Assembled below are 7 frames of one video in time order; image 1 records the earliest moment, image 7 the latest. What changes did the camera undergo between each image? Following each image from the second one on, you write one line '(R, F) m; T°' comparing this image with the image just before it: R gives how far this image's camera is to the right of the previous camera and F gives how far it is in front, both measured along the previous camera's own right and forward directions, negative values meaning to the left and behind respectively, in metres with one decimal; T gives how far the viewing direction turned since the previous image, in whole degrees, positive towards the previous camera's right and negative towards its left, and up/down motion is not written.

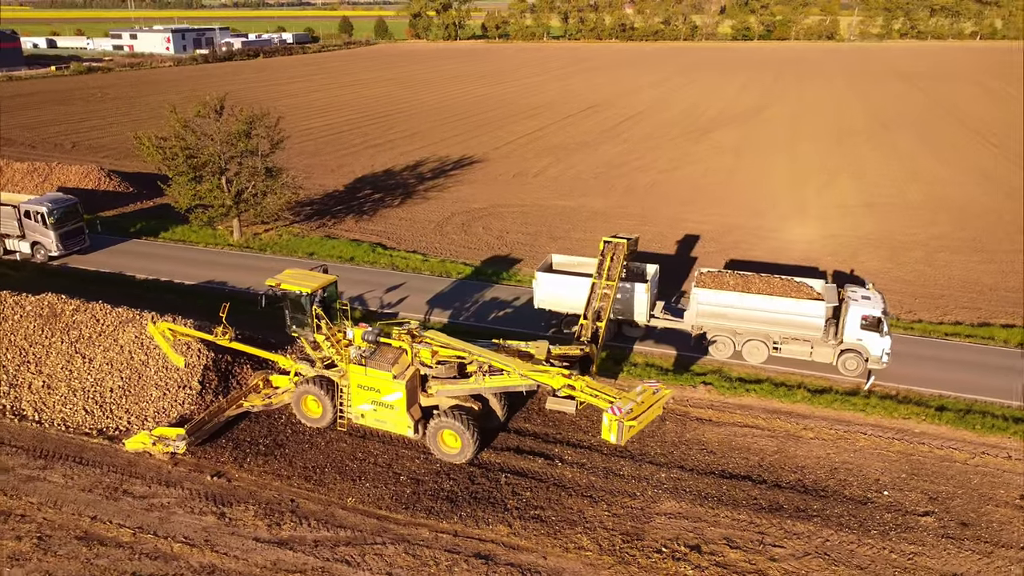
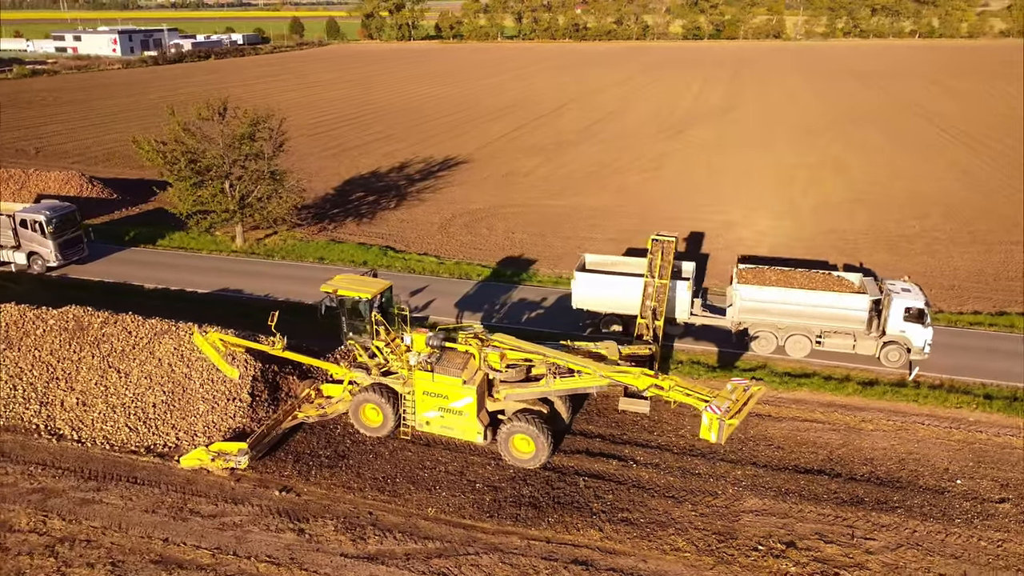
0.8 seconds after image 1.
(-1.9, +0.3) m; +4°
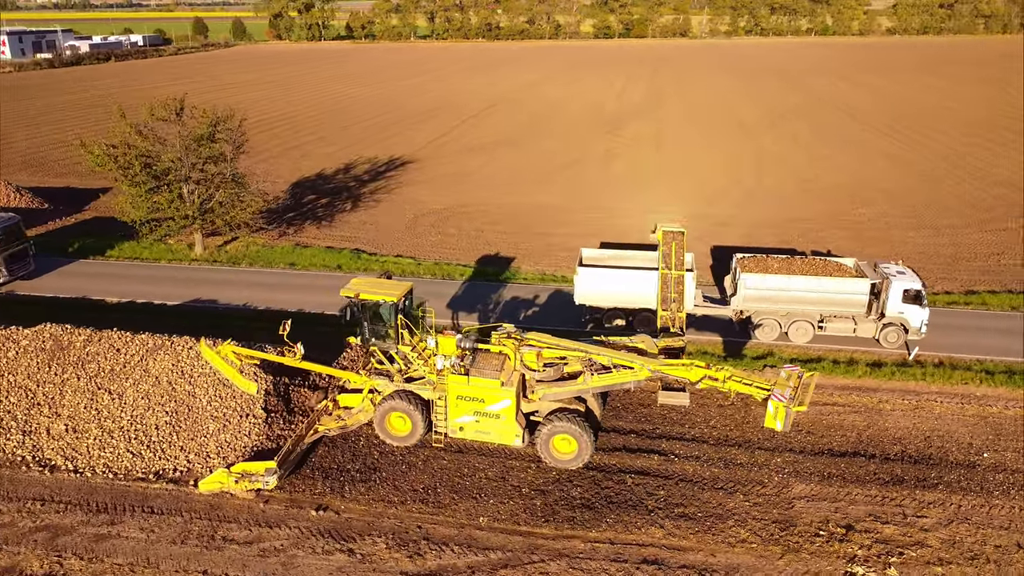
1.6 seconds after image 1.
(-1.8, +0.5) m; +6°
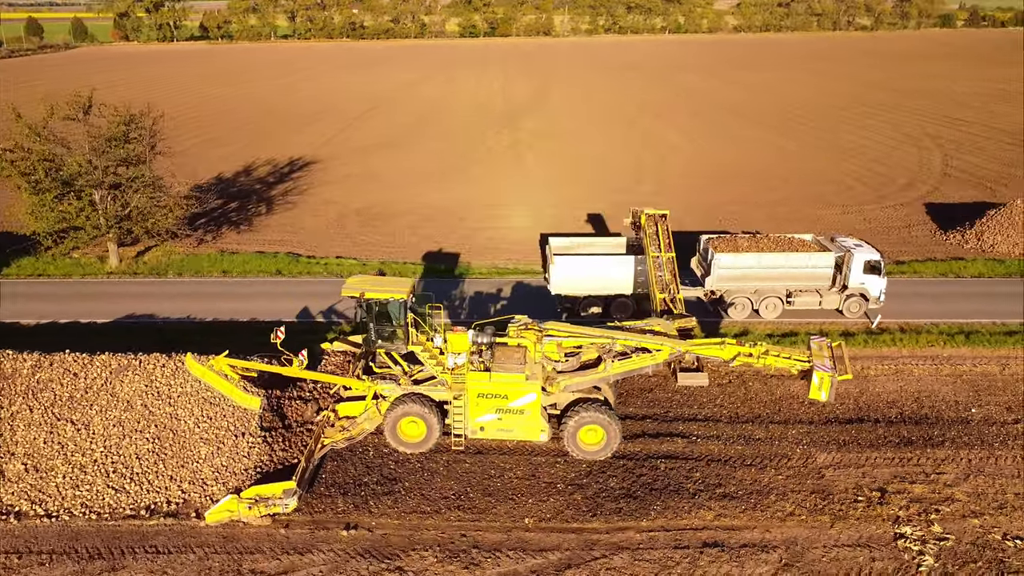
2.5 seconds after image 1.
(-2.1, +0.7) m; +9°
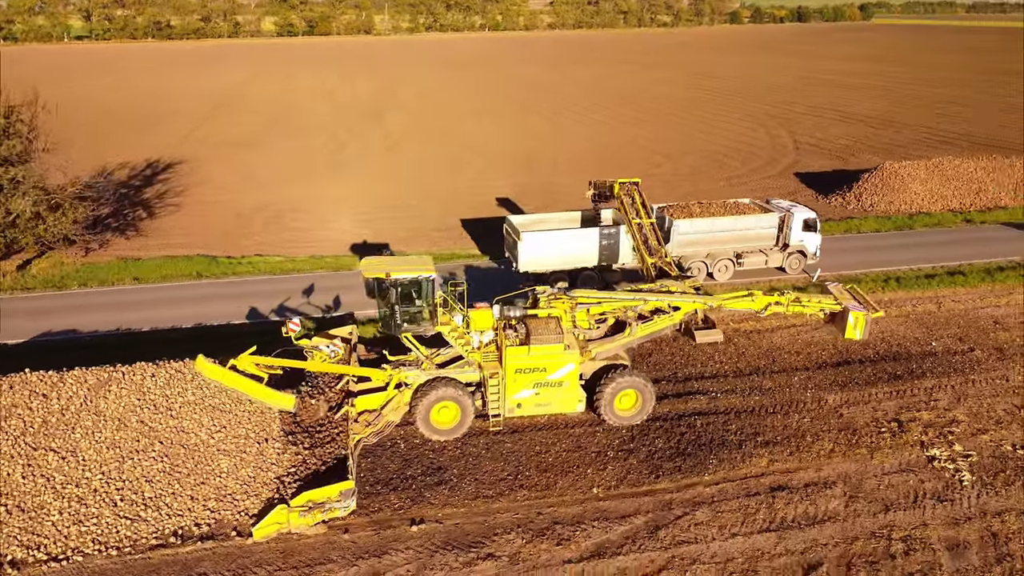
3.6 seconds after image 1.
(-2.8, +0.7) m; +12°
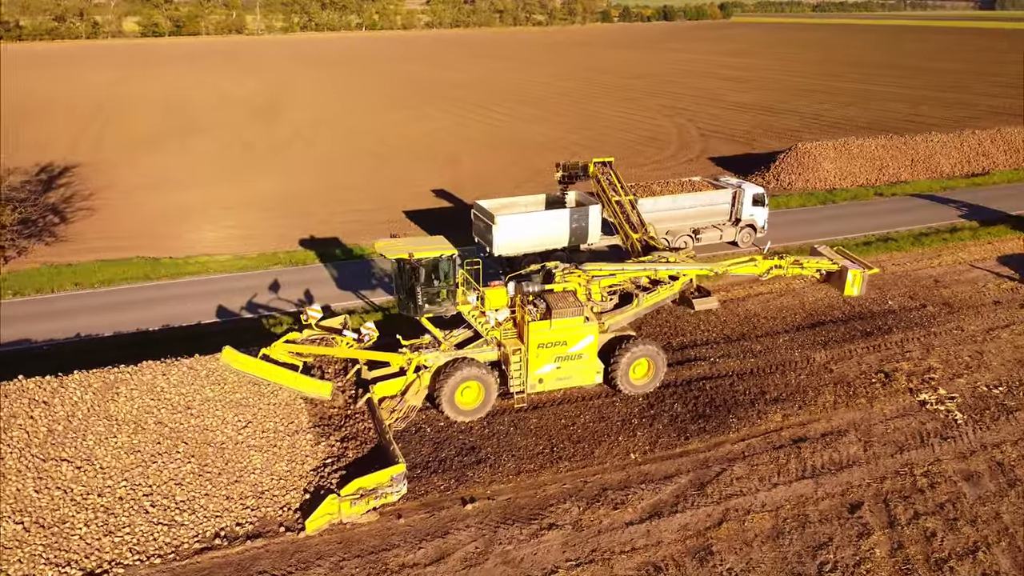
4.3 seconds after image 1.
(-1.8, +0.2) m; +8°
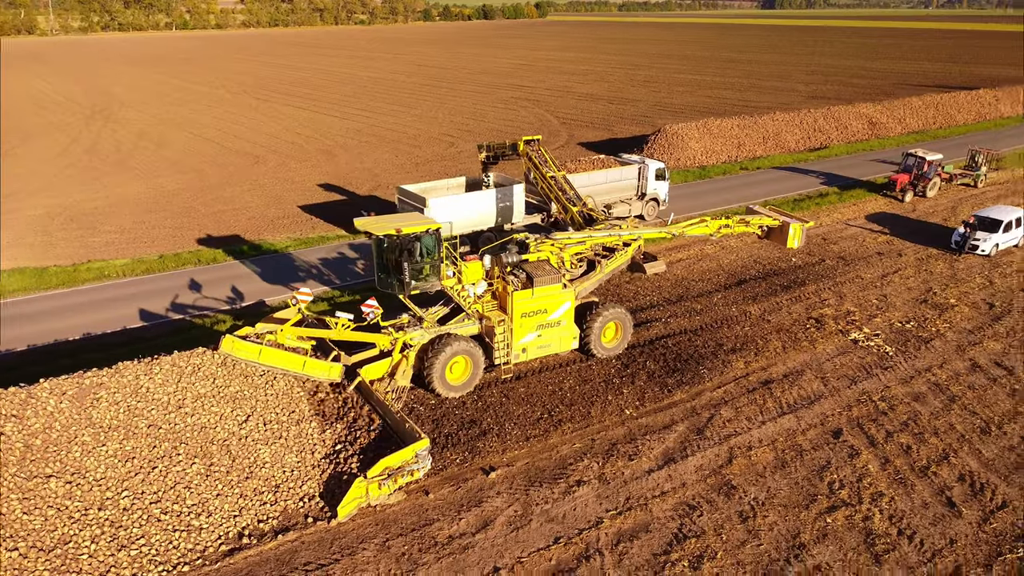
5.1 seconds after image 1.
(-2.0, +0.1) m; +12°
